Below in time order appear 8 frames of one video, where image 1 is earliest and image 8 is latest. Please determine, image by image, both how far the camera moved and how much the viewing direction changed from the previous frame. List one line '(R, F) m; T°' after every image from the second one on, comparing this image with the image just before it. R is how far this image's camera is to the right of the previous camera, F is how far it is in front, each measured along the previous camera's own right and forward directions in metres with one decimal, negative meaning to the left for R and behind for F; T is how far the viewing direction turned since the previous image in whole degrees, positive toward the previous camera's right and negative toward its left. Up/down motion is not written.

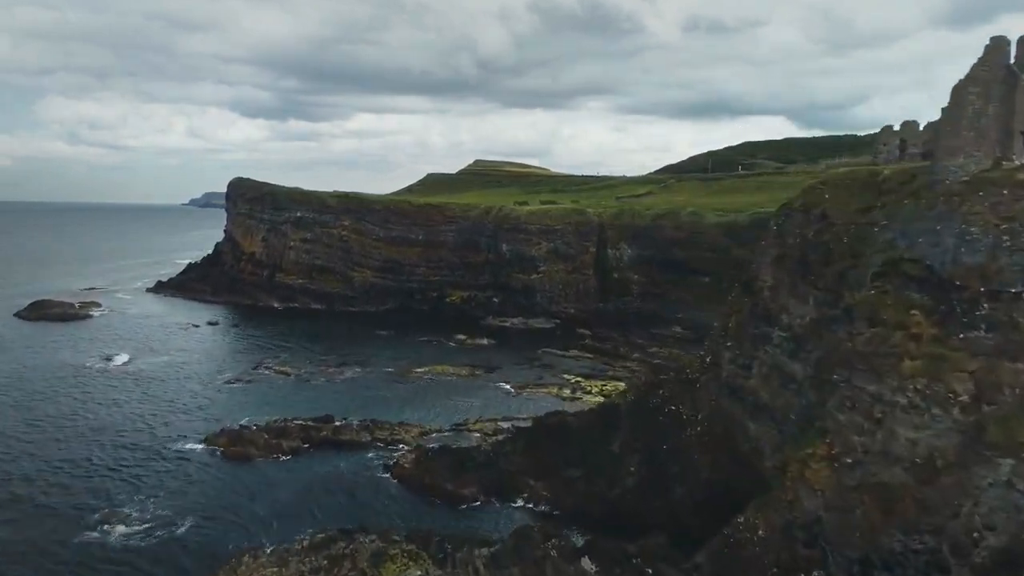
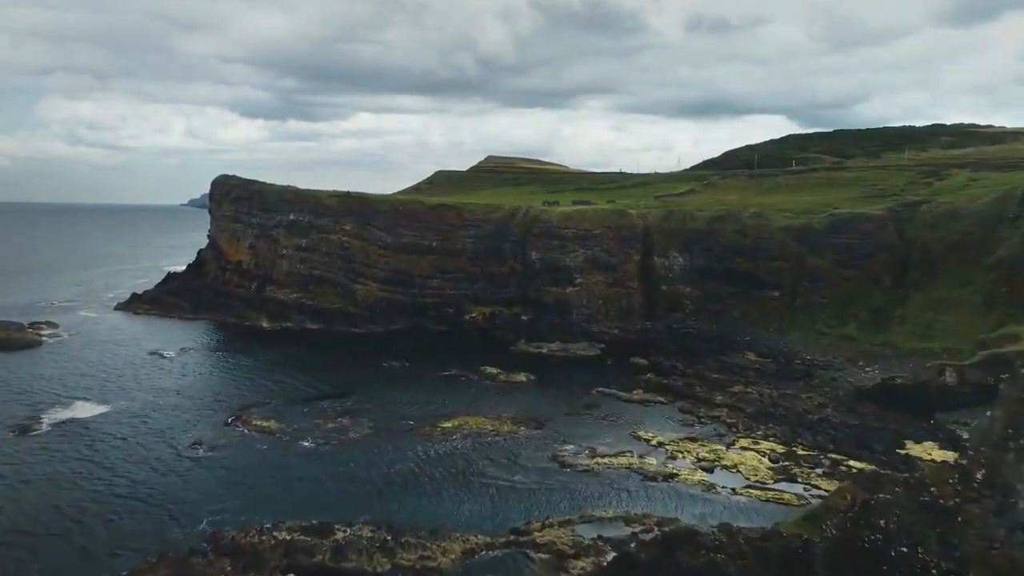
(-3.6, +15.7) m; 0°
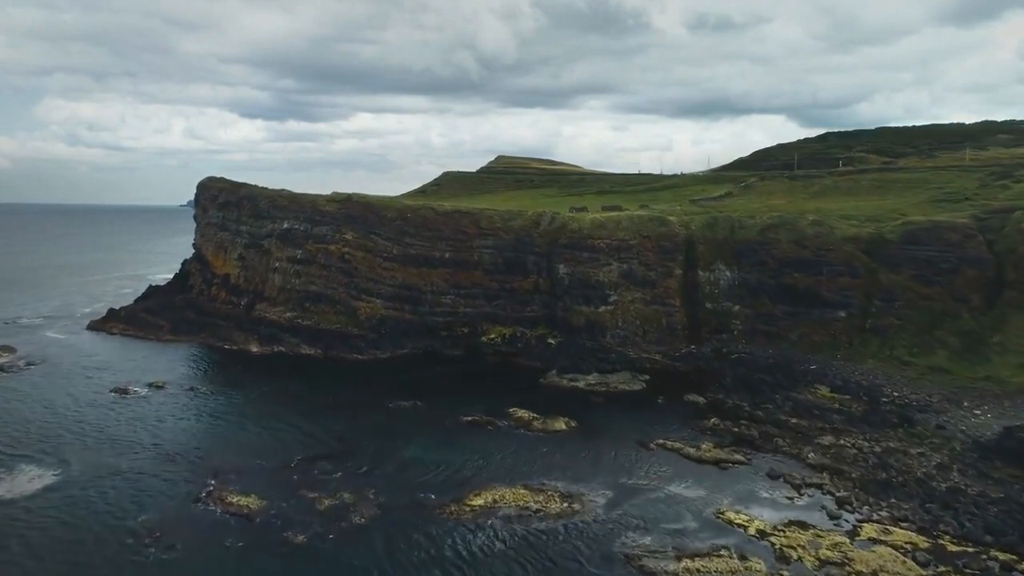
(-2.5, +10.9) m; 0°
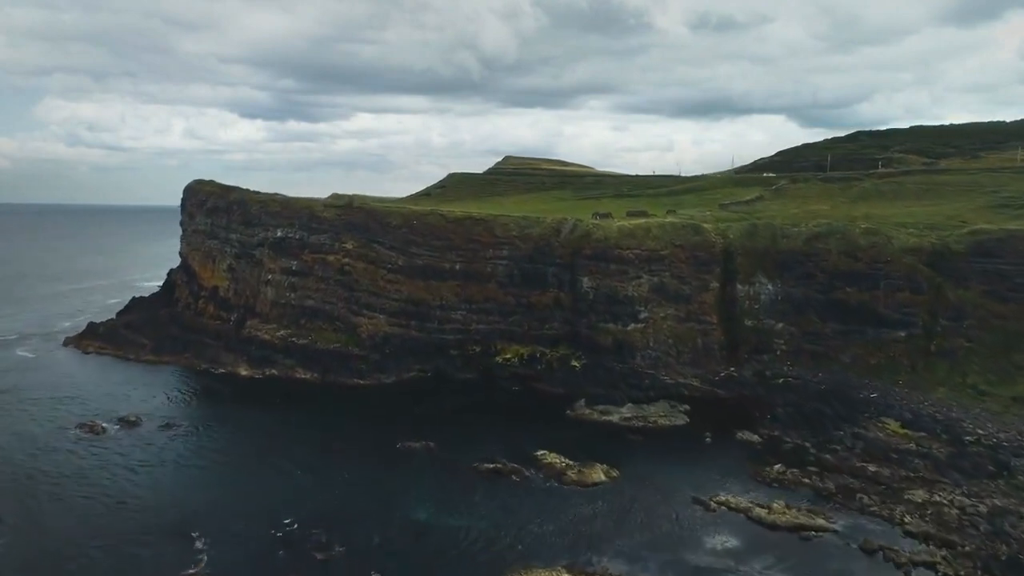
(-1.7, +7.8) m; 0°
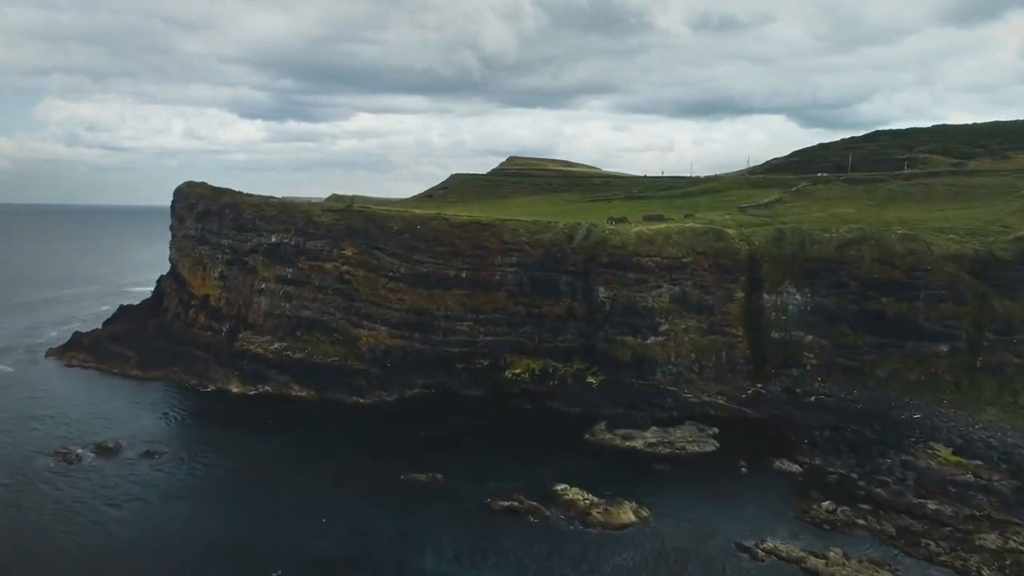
(-0.9, +4.7) m; 0°
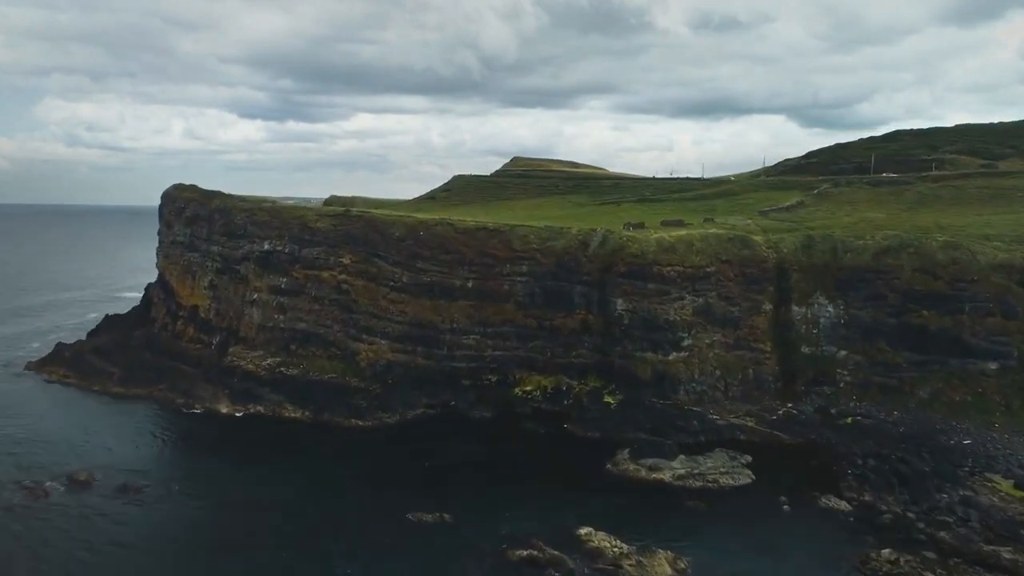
(-0.9, +4.7) m; 0°
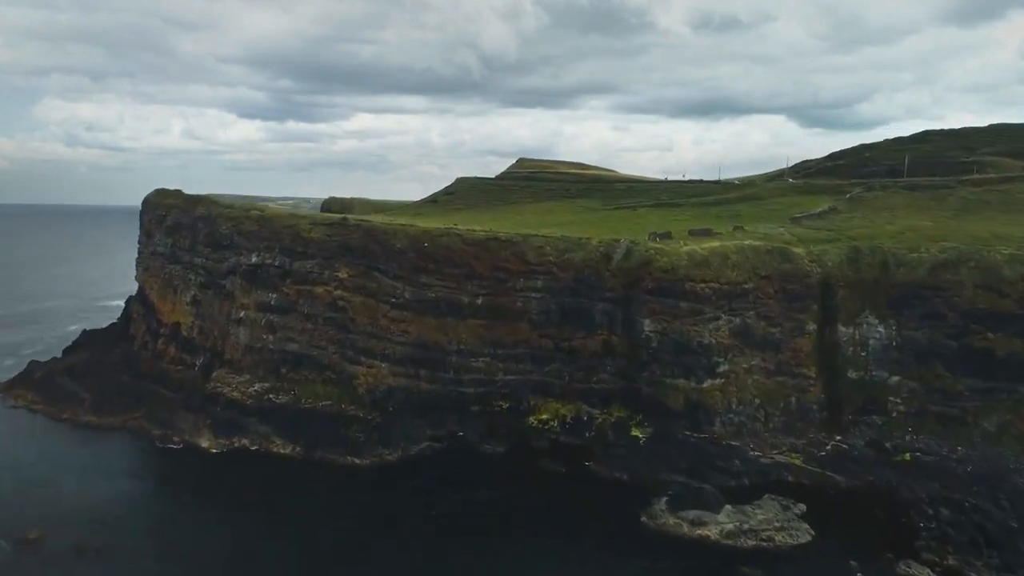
(-1.1, +6.3) m; 0°
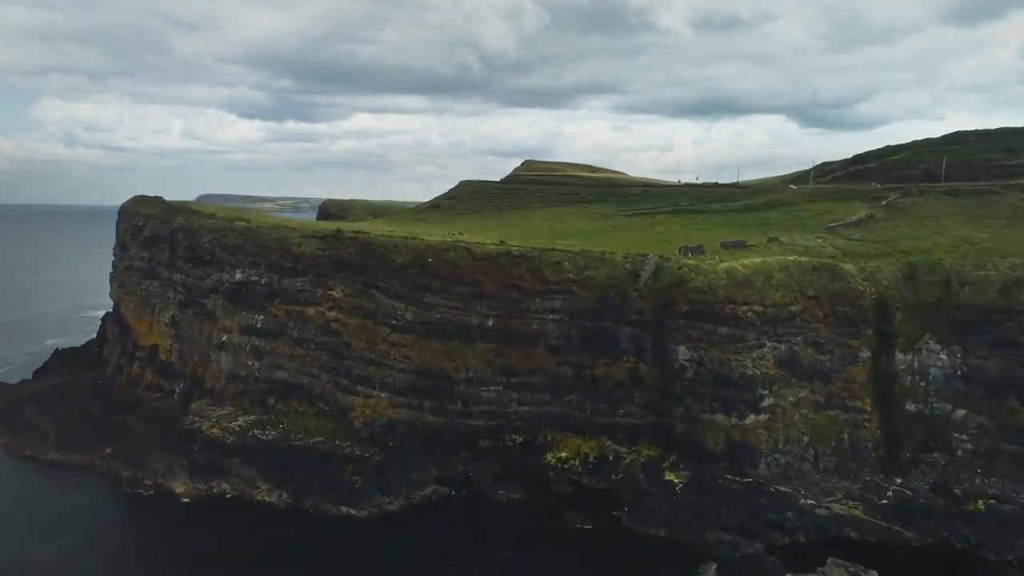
(-1.0, +6.3) m; 0°
